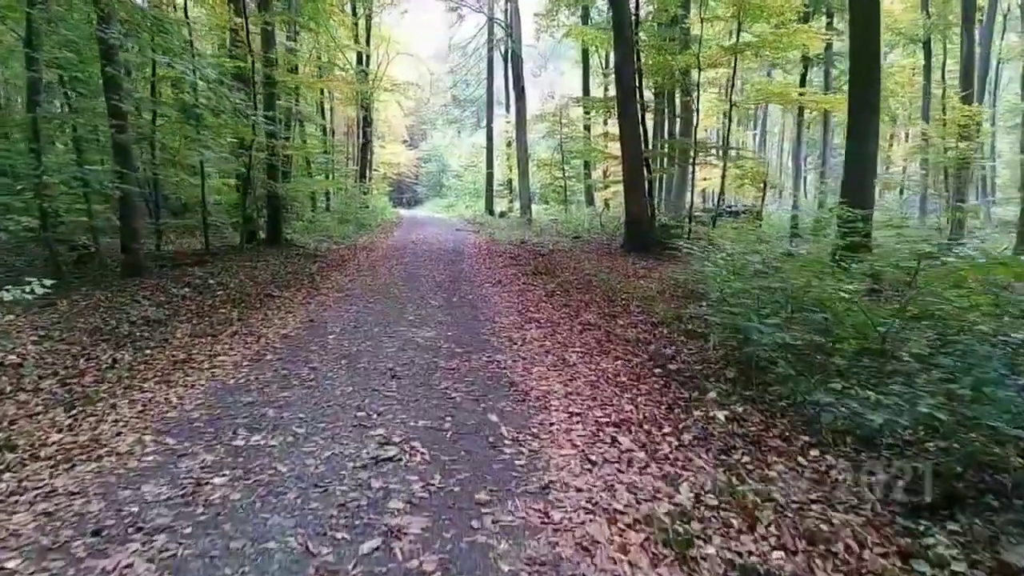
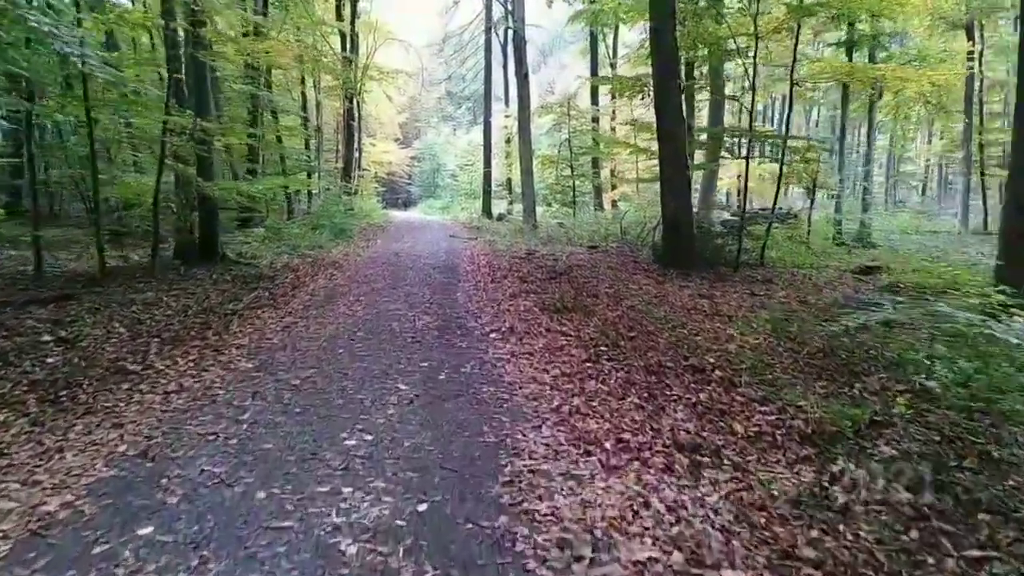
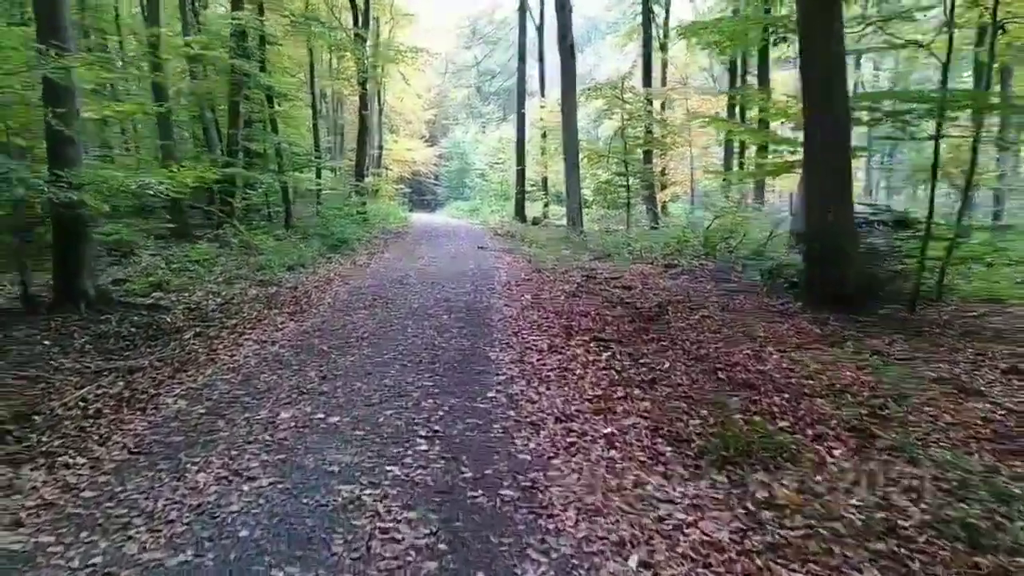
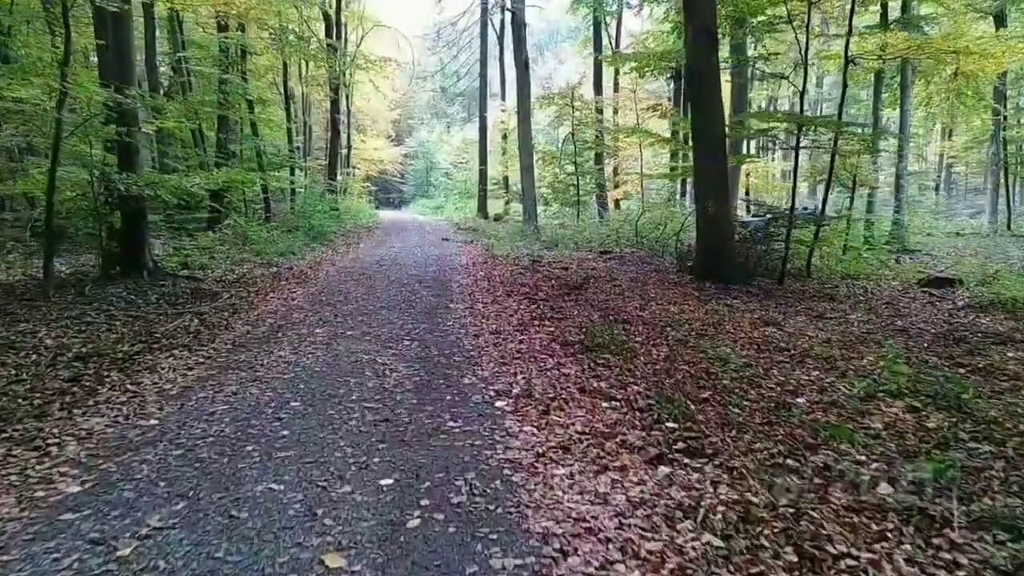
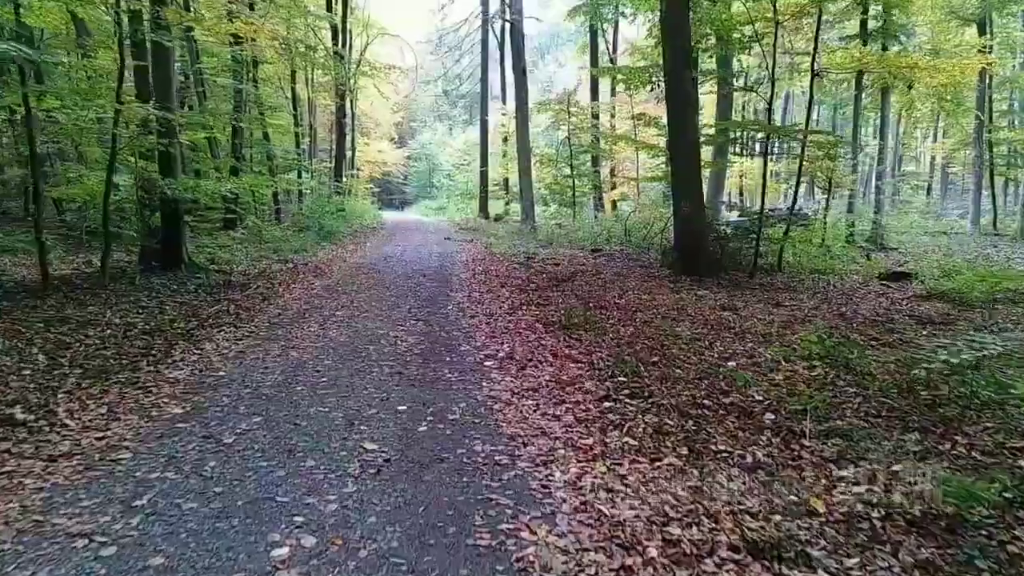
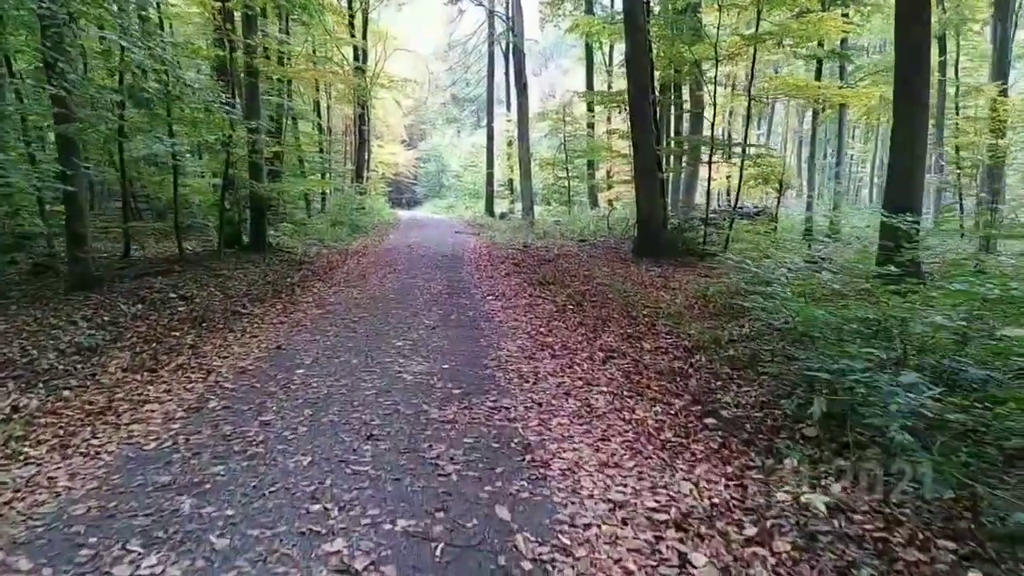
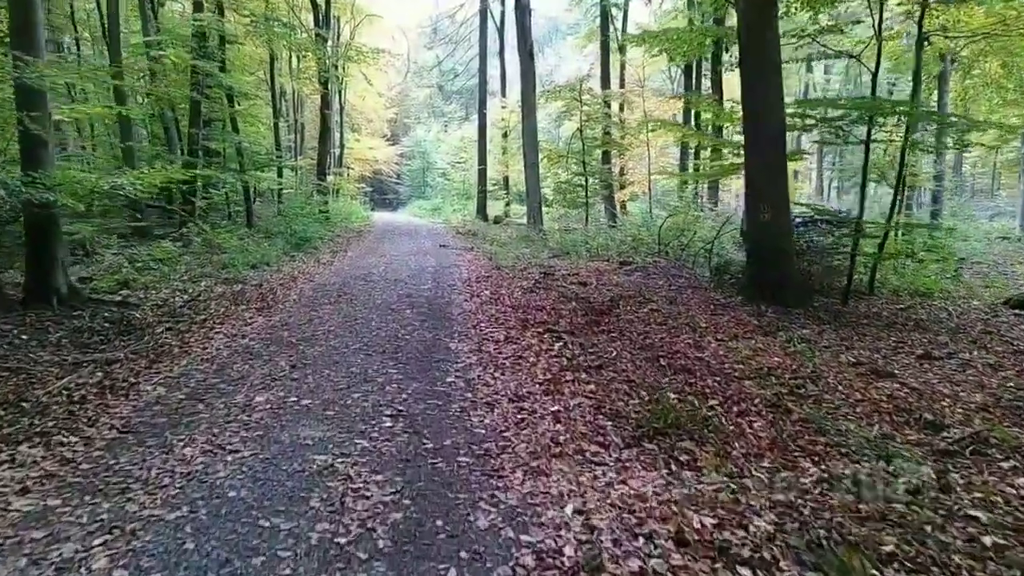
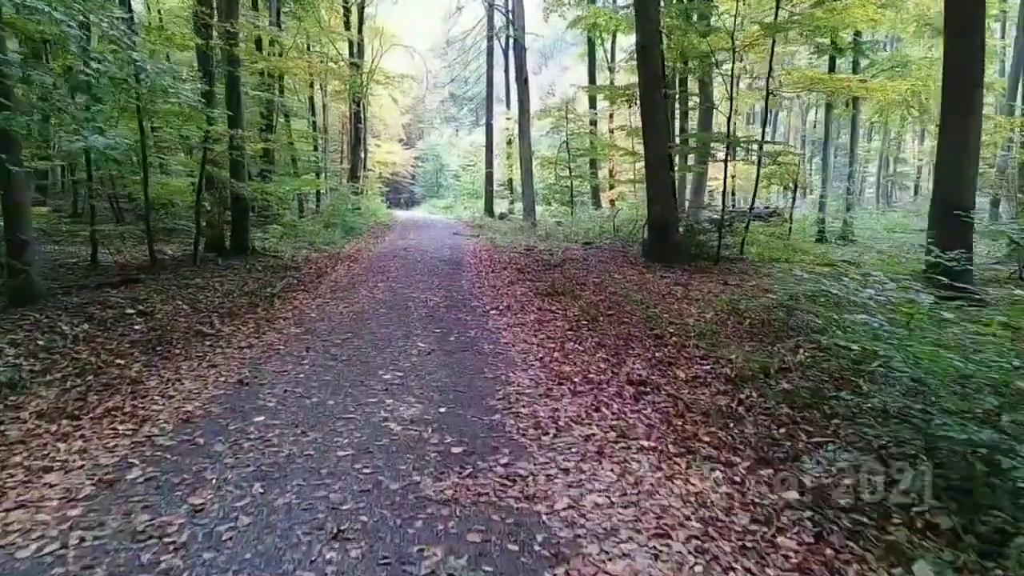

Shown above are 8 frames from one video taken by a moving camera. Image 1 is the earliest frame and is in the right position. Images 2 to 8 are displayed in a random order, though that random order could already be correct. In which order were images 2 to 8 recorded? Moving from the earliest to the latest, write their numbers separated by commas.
6, 8, 2, 5, 4, 7, 3
